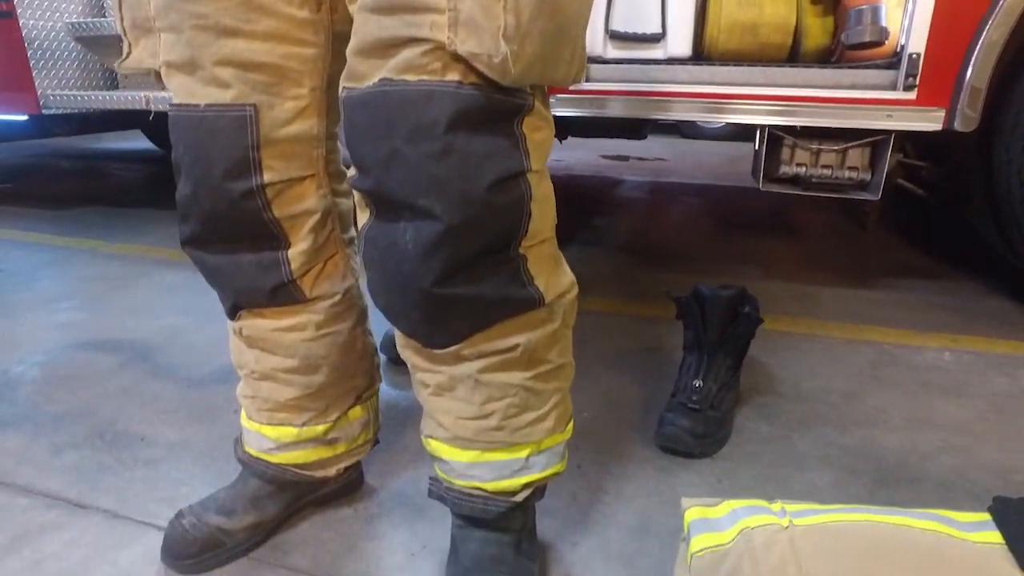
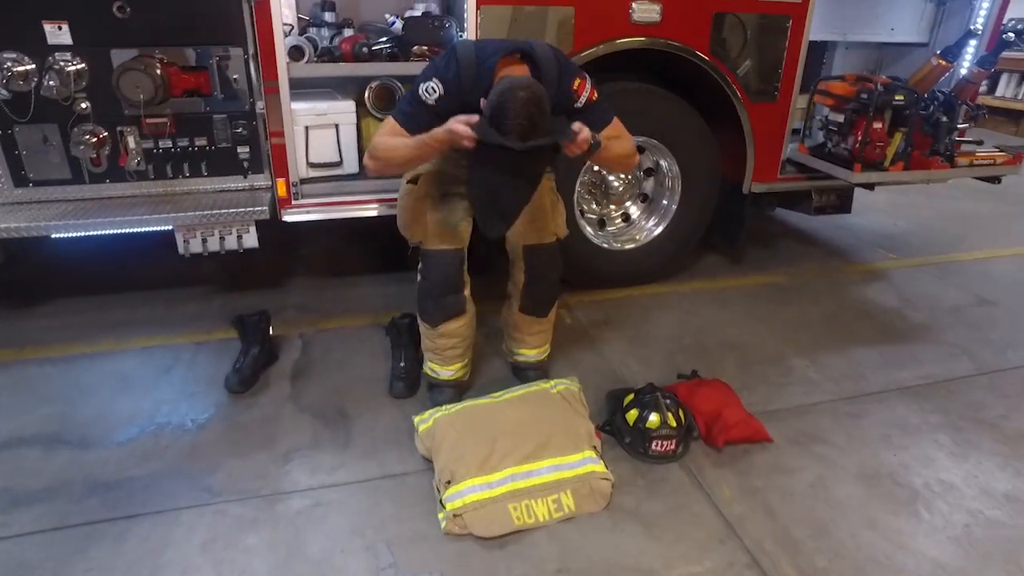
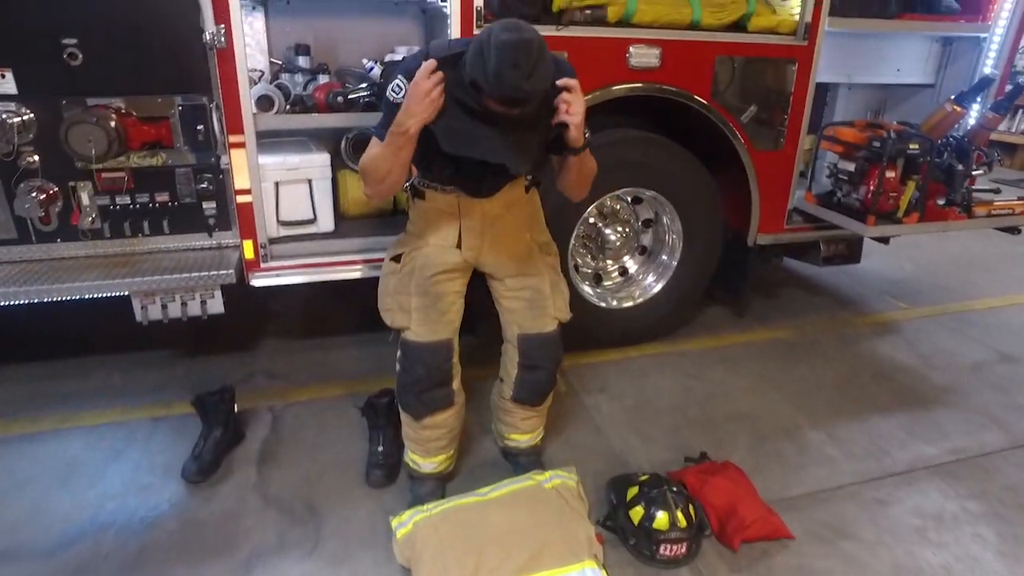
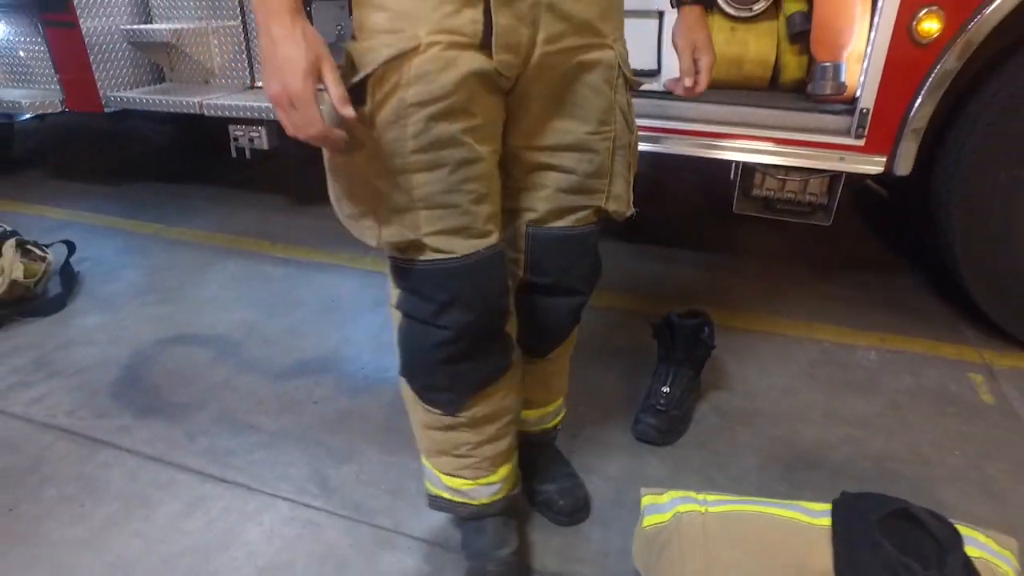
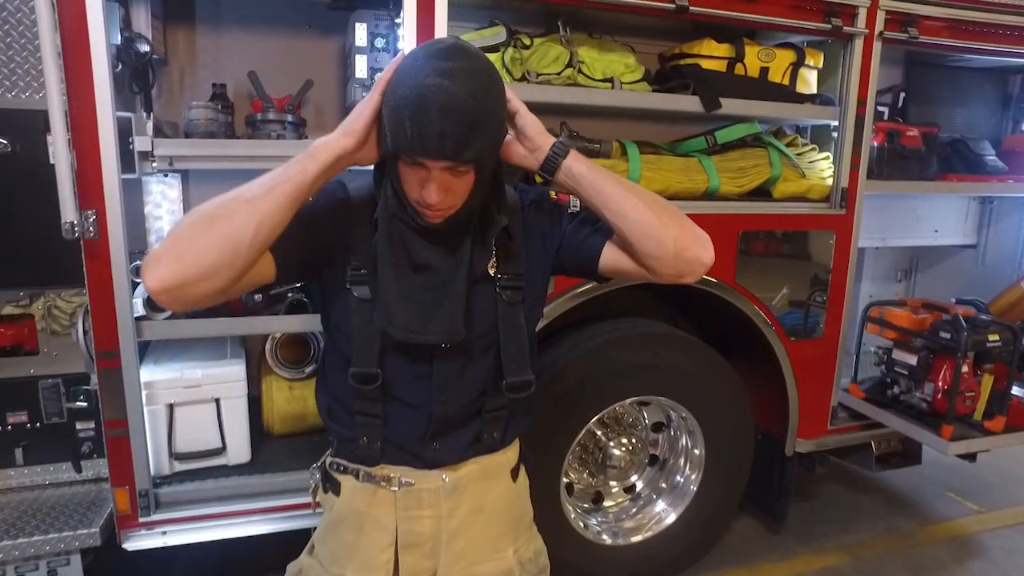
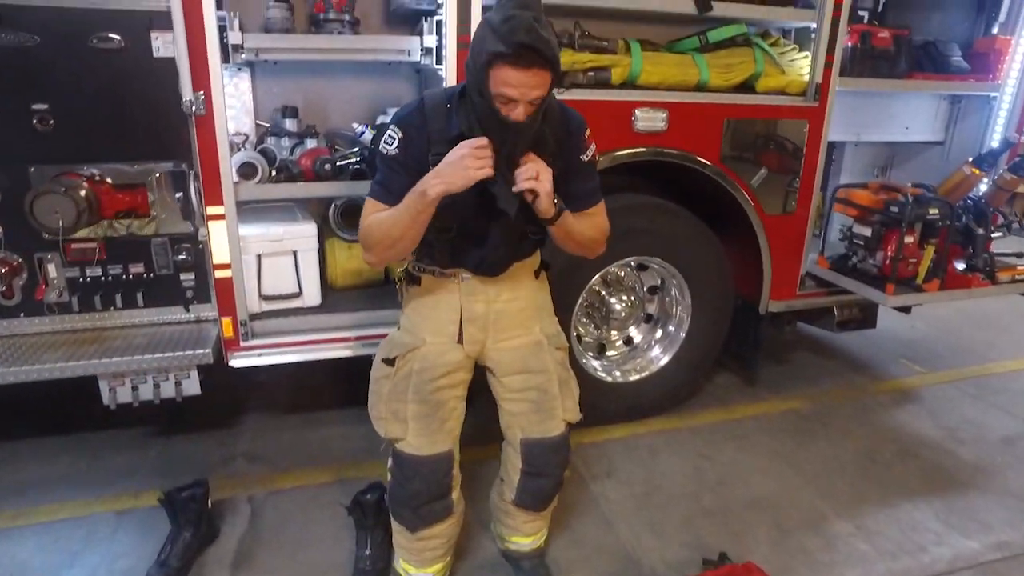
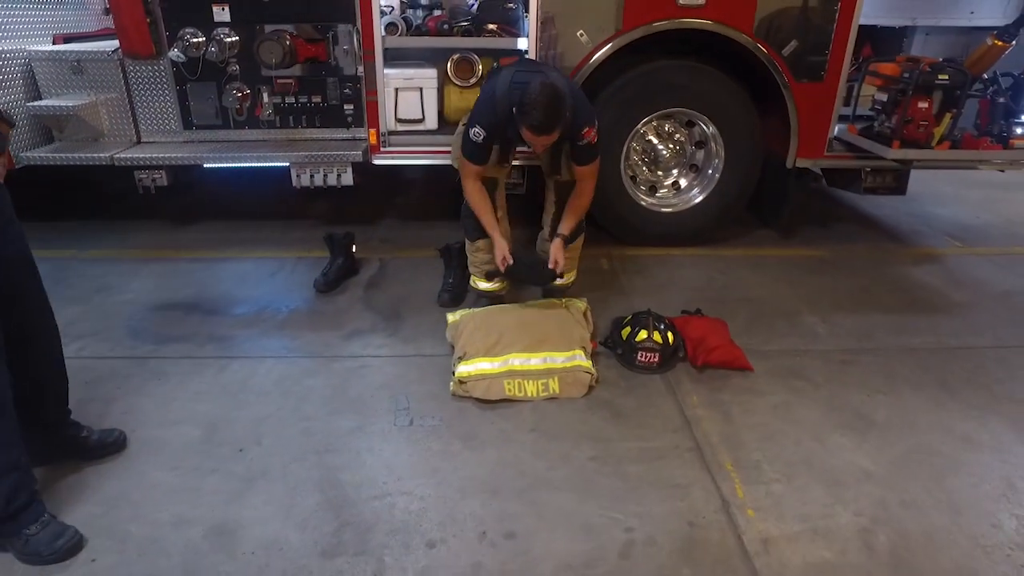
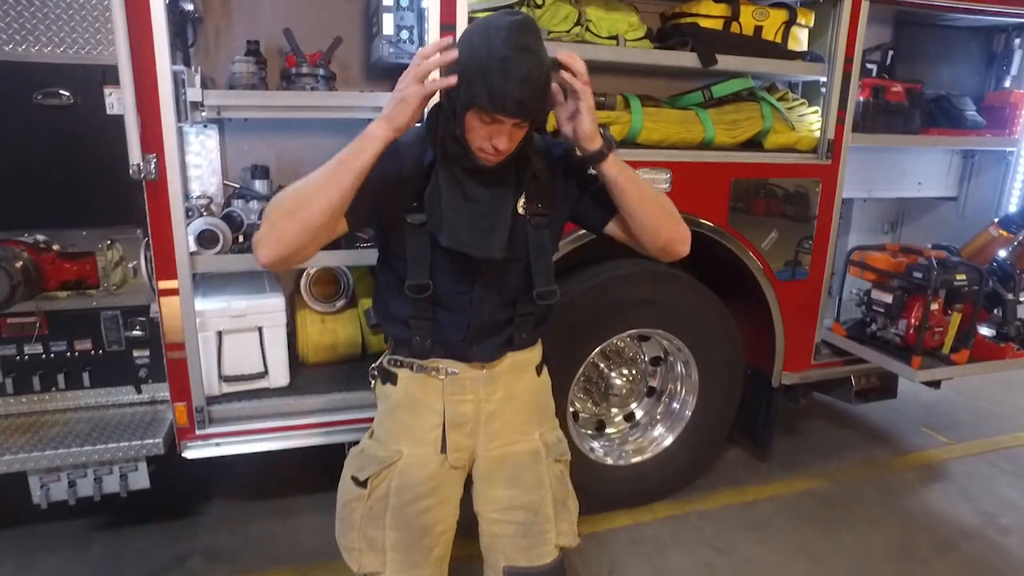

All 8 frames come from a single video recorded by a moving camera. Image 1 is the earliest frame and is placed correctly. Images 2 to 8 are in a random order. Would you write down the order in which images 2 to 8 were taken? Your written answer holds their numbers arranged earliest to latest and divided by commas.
4, 7, 2, 3, 6, 8, 5
